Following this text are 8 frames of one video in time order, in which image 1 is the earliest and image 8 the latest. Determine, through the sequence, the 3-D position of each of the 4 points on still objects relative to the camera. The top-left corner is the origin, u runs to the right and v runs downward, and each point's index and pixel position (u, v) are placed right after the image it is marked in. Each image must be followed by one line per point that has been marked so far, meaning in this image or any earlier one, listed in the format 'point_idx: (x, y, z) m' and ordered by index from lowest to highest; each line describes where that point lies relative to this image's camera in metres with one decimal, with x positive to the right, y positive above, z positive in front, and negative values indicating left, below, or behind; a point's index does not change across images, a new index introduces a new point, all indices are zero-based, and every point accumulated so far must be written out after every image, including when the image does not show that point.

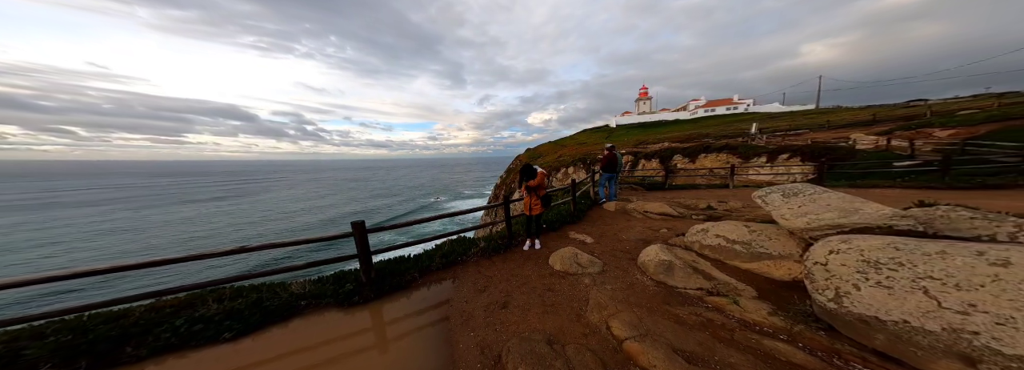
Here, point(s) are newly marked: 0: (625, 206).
0: (+4.4, -0.8, +8.8) m
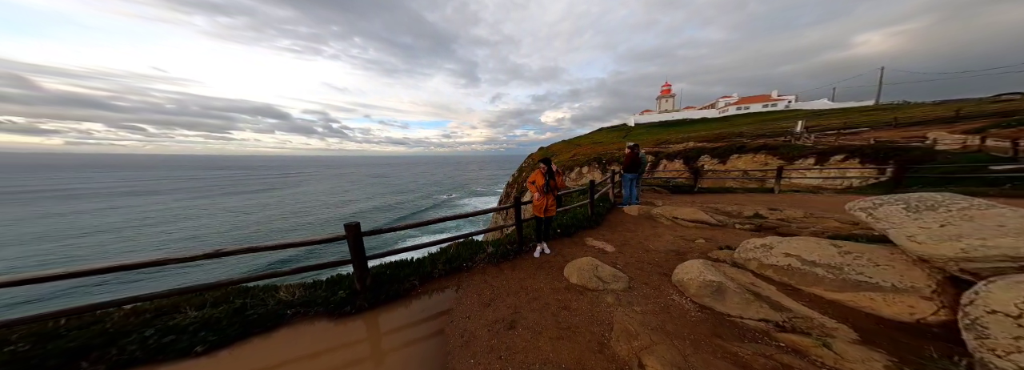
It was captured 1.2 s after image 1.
0: (+4.8, -0.8, +7.9) m
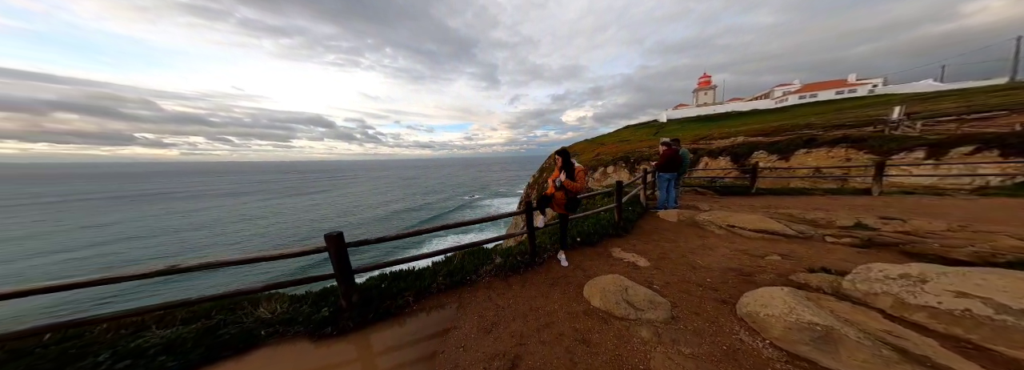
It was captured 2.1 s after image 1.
0: (+5.3, -0.8, +6.4) m
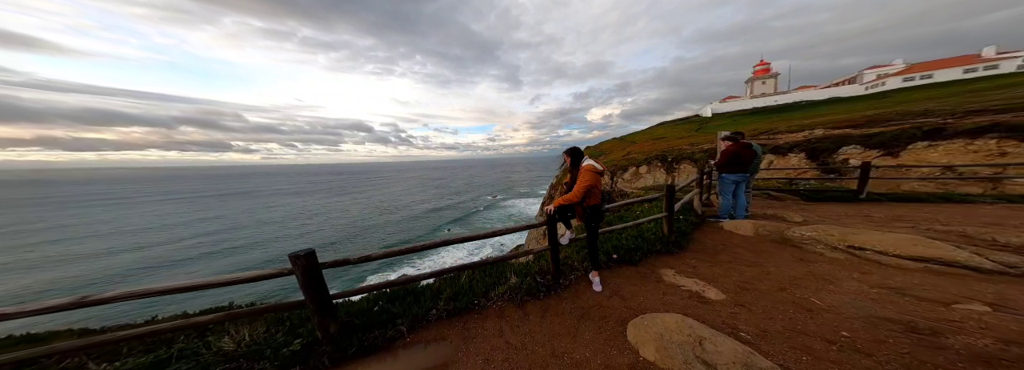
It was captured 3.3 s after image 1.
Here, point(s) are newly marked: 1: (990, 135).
0: (+5.8, -0.9, +4.8) m
1: (+20.8, +2.2, +9.8) m
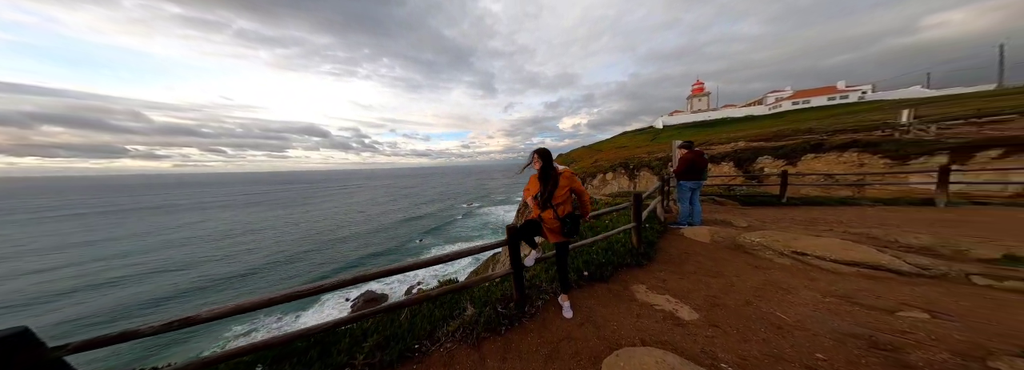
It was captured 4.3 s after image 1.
0: (+4.9, -1.1, +5.0) m
1: (+18.9, +2.0, +12.4) m
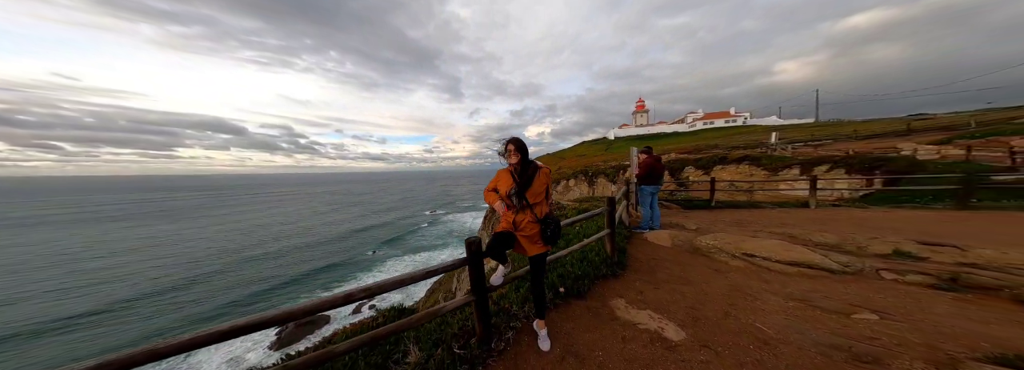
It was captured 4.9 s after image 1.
0: (+4.1, -1.3, +5.2) m
1: (+16.2, +1.6, +15.6) m
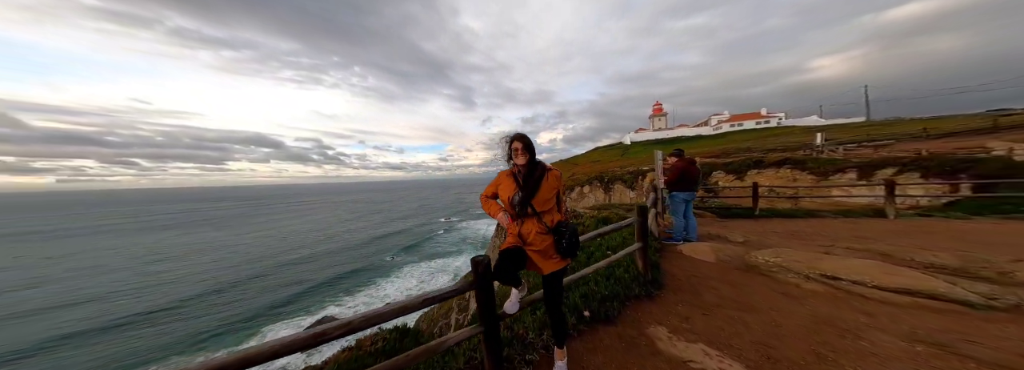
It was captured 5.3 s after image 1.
0: (+4.4, -1.3, +4.4) m
1: (+17.1, +1.2, +14.1) m
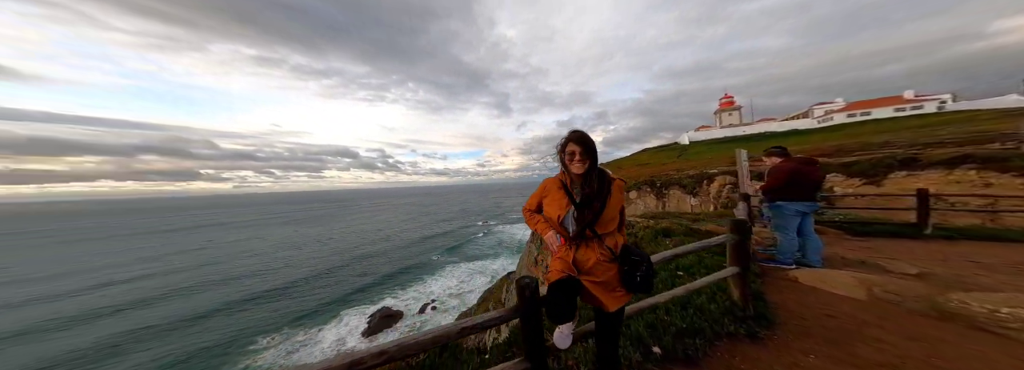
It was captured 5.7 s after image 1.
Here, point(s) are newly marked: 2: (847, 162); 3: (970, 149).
0: (+5.0, -1.3, +2.8) m
1: (+19.5, +0.8, +9.6) m
2: (+19.1, +1.3, +12.9) m
3: (+21.6, +1.7, +10.6) m
